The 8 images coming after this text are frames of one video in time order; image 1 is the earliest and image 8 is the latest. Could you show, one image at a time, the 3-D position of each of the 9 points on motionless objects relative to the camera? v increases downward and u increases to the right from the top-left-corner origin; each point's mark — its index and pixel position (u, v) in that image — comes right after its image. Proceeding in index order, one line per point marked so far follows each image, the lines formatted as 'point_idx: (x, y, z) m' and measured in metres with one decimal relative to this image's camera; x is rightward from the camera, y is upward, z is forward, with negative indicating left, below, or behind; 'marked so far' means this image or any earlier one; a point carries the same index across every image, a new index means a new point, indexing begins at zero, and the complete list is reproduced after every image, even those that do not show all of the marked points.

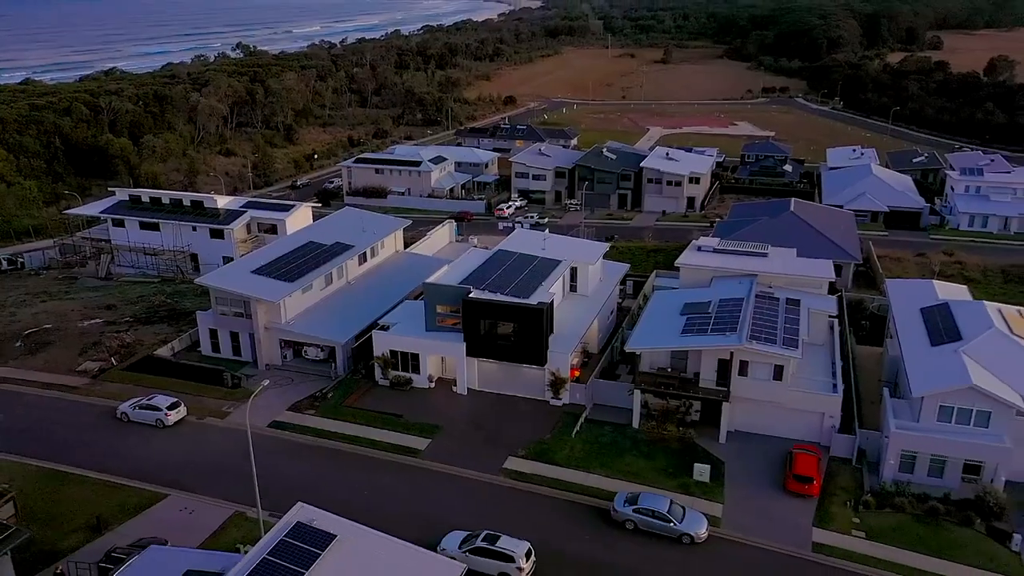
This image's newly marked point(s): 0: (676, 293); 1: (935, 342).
0: (+1.1, 0.0, +5.7) m
1: (+2.4, -0.3, +4.8) m
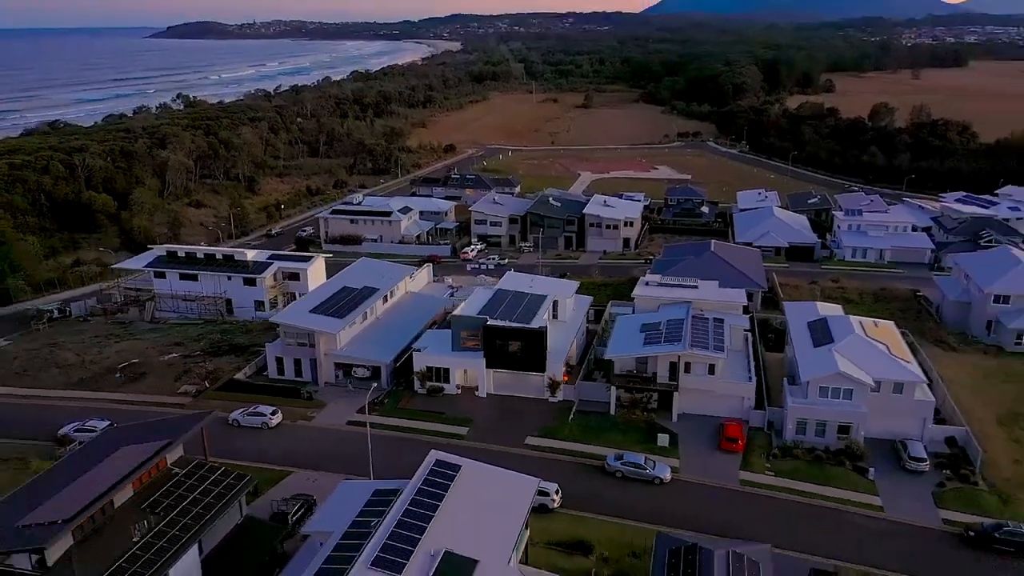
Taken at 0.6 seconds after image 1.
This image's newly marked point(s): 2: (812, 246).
0: (+1.1, -0.3, +7.6) m
1: (+2.5, -0.5, +6.8) m
2: (+4.7, +0.6, +13.0) m
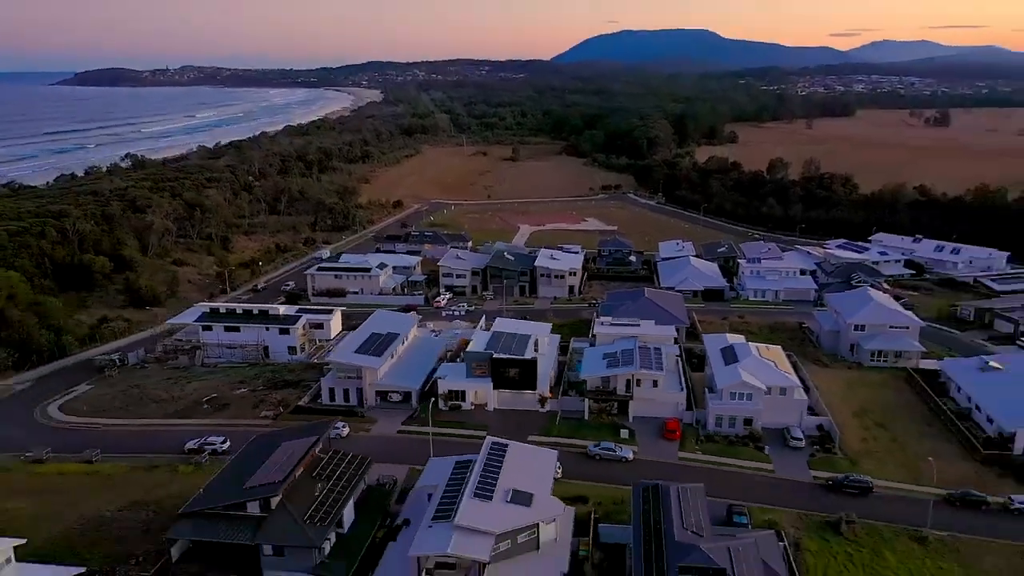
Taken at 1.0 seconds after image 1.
0: (+1.0, -0.7, +10.3) m
1: (+2.5, -0.9, +9.5) m
2: (+4.1, 0.0, +16.0) m
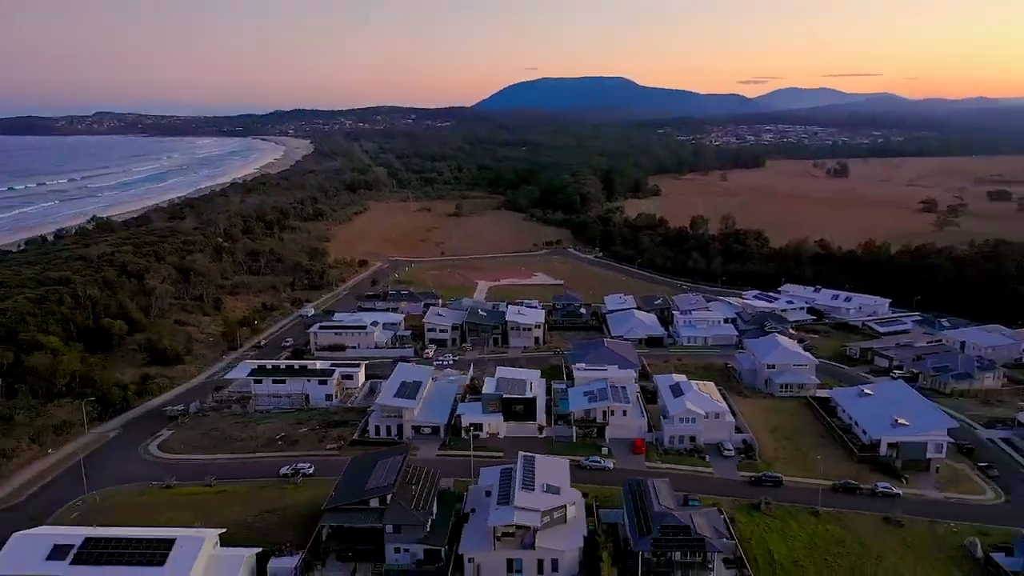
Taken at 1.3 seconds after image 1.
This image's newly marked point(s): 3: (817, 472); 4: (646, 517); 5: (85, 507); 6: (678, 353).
0: (+1.0, -1.6, +13.4) m
1: (+2.5, -1.7, +12.8) m
2: (+3.5, -1.2, +19.4) m
3: (+4.3, -2.6, +11.7) m
4: (+1.4, -2.4, +8.9) m
5: (-5.2, -2.7, +10.1) m
6: (+3.8, -1.5, +19.0) m
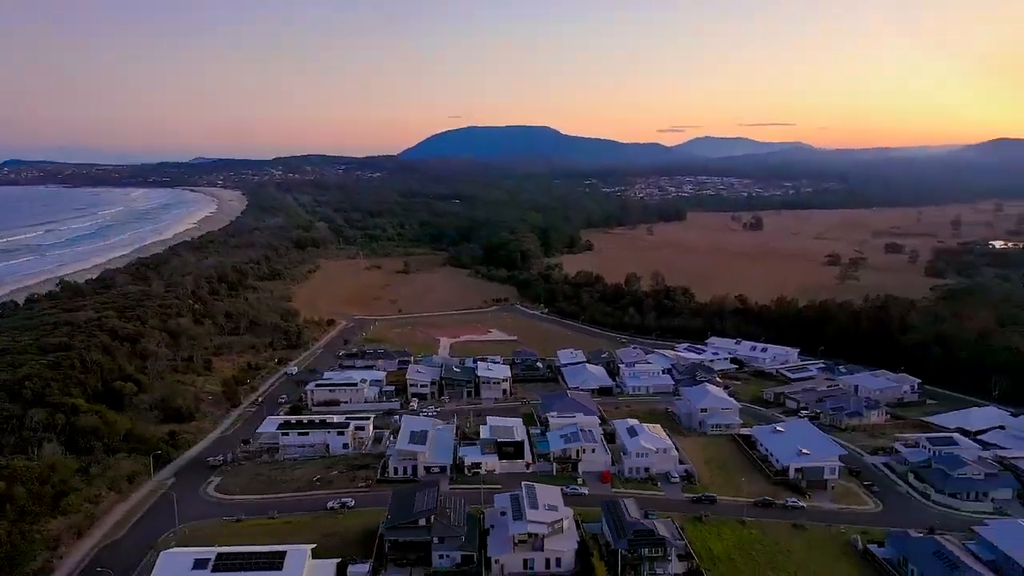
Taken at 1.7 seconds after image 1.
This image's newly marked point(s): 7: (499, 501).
0: (+0.8, -2.9, +16.6) m
1: (+2.3, -2.9, +16.1) m
2: (+2.7, -2.7, +22.8) m
3: (+4.2, -3.7, +15.1) m
4: (+1.6, -3.4, +12.1) m
5: (-5.2, -3.9, +12.7) m
6: (+3.1, -3.1, +22.5) m
7: (-0.2, -3.3, +12.9) m
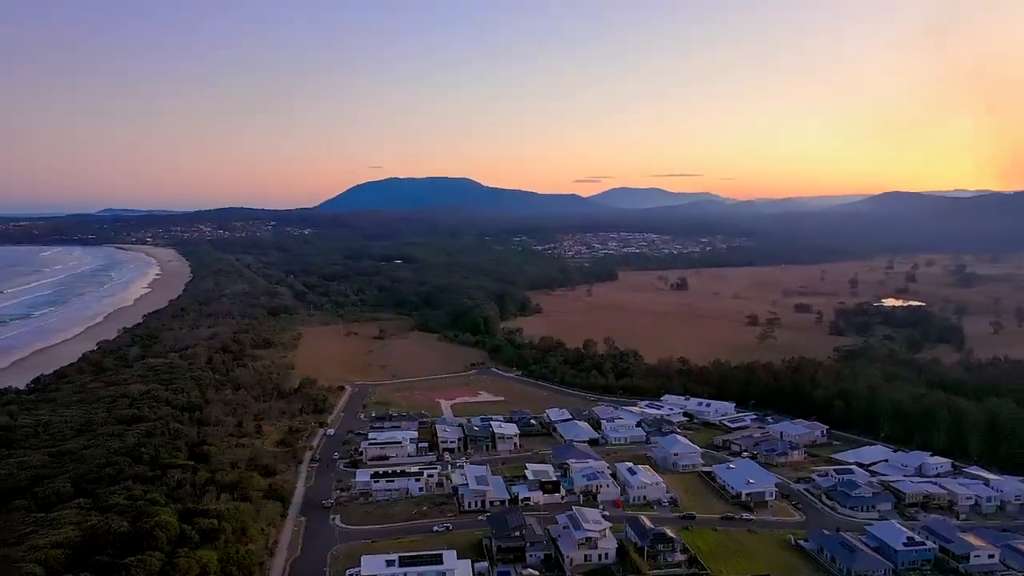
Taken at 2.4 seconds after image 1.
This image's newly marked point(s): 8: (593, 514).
0: (+1.7, -5.1, +23.0) m
1: (+3.3, -5.1, +22.6) m
2: (+3.0, -5.3, +29.3) m
3: (+5.2, -5.8, +21.8) m
4: (+2.9, -5.4, +18.6) m
5: (-3.8, -5.9, +18.5) m
6: (+3.4, -5.6, +29.0) m
7: (+1.0, -5.3, +19.1) m
8: (+1.9, -5.2, +19.3) m
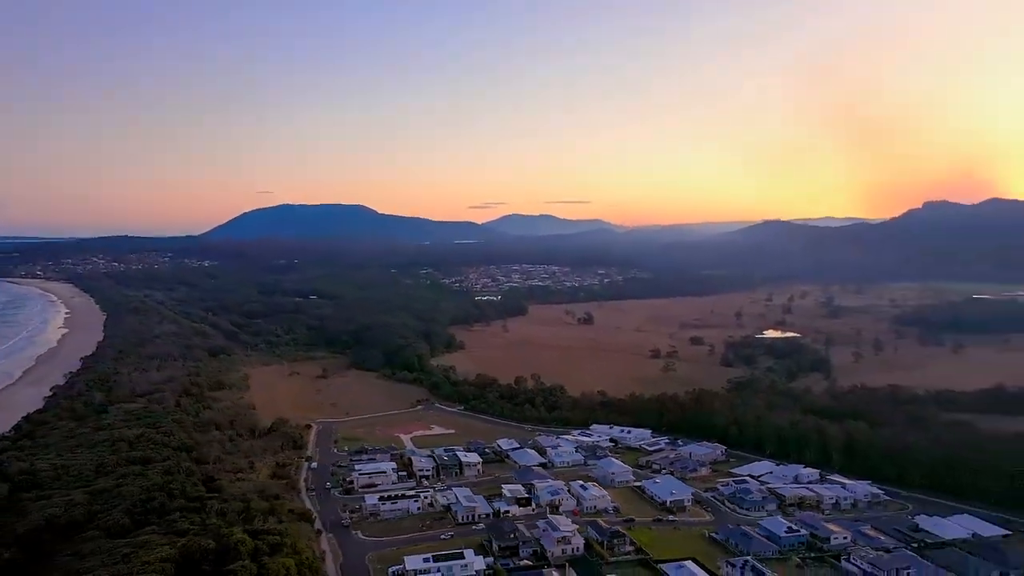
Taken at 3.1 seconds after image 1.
0: (+0.9, -7.2, +29.3) m
1: (+2.5, -7.1, +29.2) m
2: (+1.5, -7.6, +35.8) m
3: (+4.6, -7.8, +28.5) m
4: (+2.7, -7.3, +25.1) m
5: (-4.0, -7.9, +24.1) m
6: (+1.9, -7.8, +35.5) m
7: (+0.8, -7.3, +25.4) m
8: (+1.6, -7.1, +25.7) m
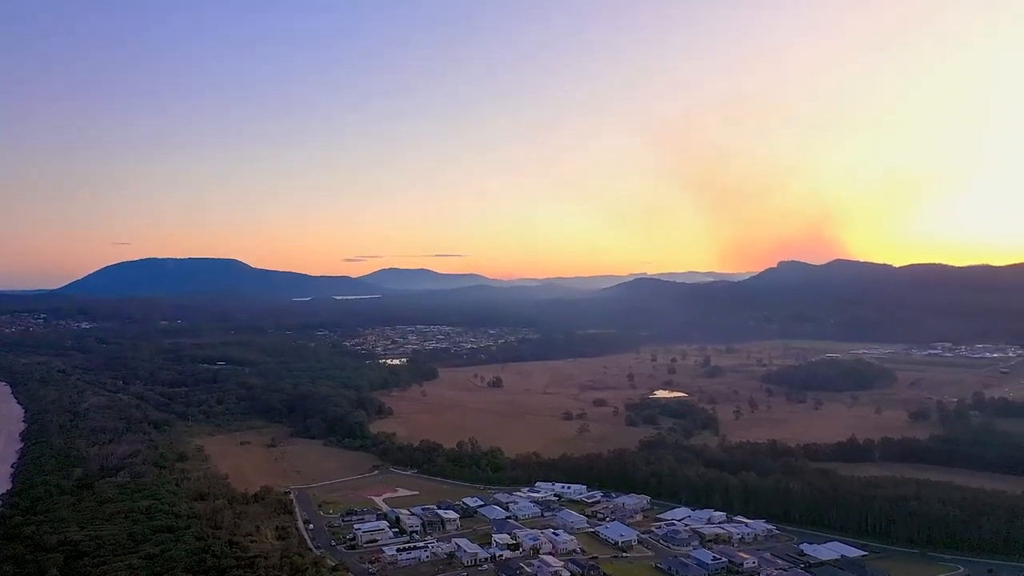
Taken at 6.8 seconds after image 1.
0: (+0.3, -11.2, +37.0) m
1: (+2.0, -11.1, +37.2) m
2: (-0.1, -12.0, +43.5) m
3: (+4.1, -11.8, +36.8) m
4: (+2.8, -11.0, +33.2) m
5: (-3.7, -11.6, +31.2) m
6: (+0.4, -12.3, +43.3) m
7: (+0.8, -11.0, +33.2) m
8: (+1.5, -10.9, +33.6) m
